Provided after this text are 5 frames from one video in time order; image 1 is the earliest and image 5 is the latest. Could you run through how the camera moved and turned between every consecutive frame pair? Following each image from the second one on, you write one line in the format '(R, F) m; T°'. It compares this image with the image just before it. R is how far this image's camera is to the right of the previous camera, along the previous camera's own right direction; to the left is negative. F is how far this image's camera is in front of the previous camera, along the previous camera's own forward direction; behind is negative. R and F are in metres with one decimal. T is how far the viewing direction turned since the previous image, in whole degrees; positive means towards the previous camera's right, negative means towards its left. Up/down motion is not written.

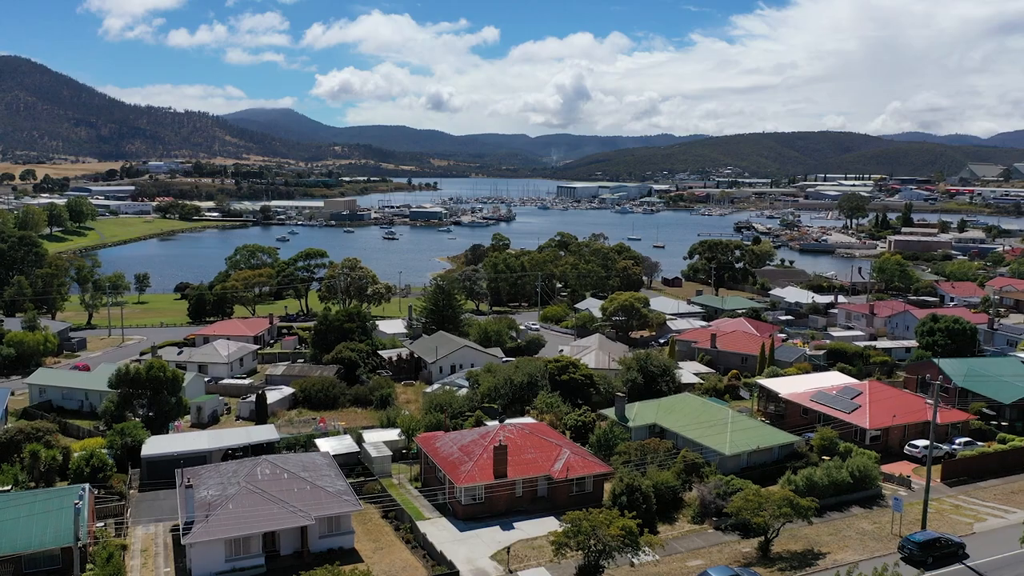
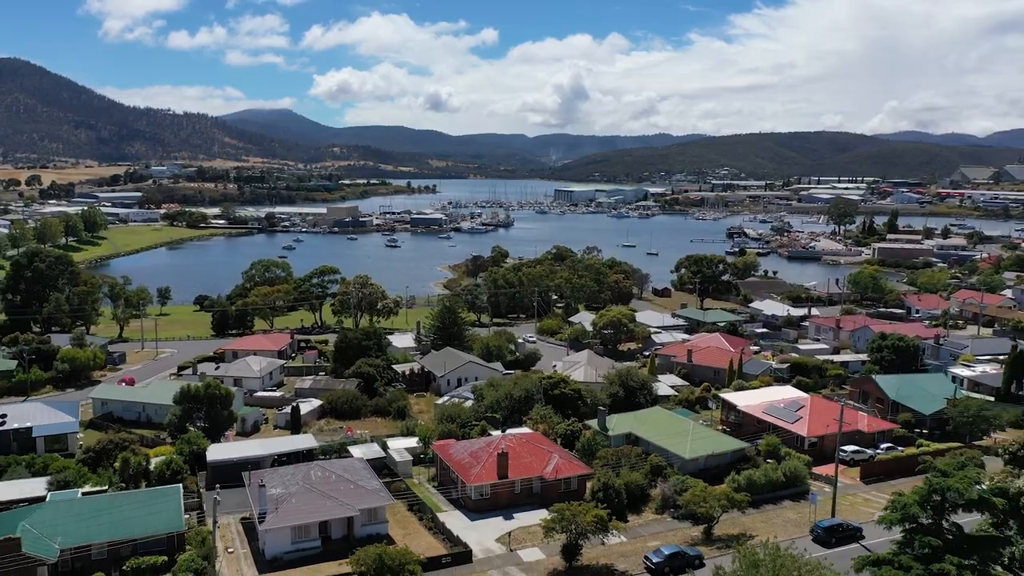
(0.0, -0.9) m; 0°
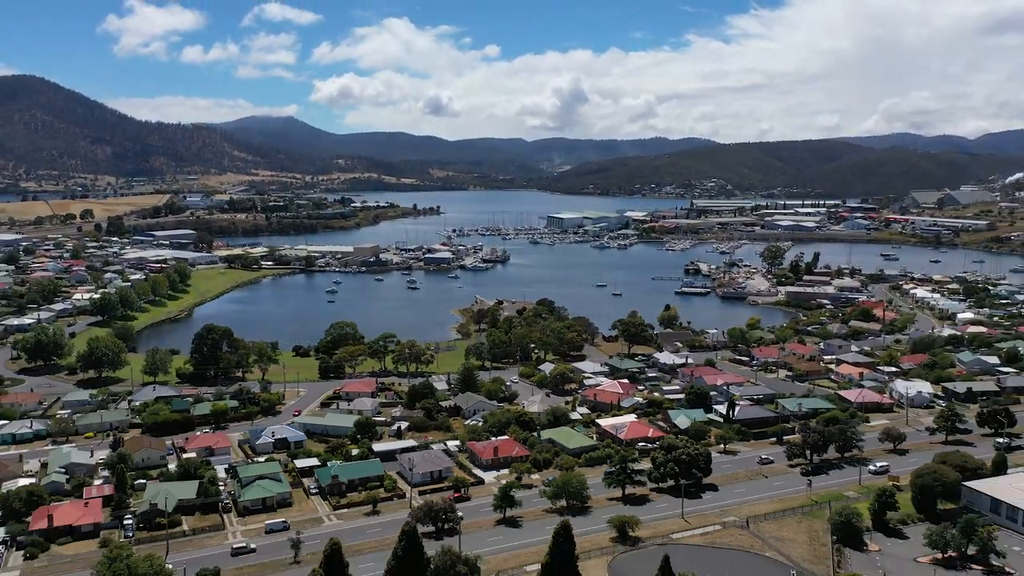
(+0.2, -7.3) m; 0°
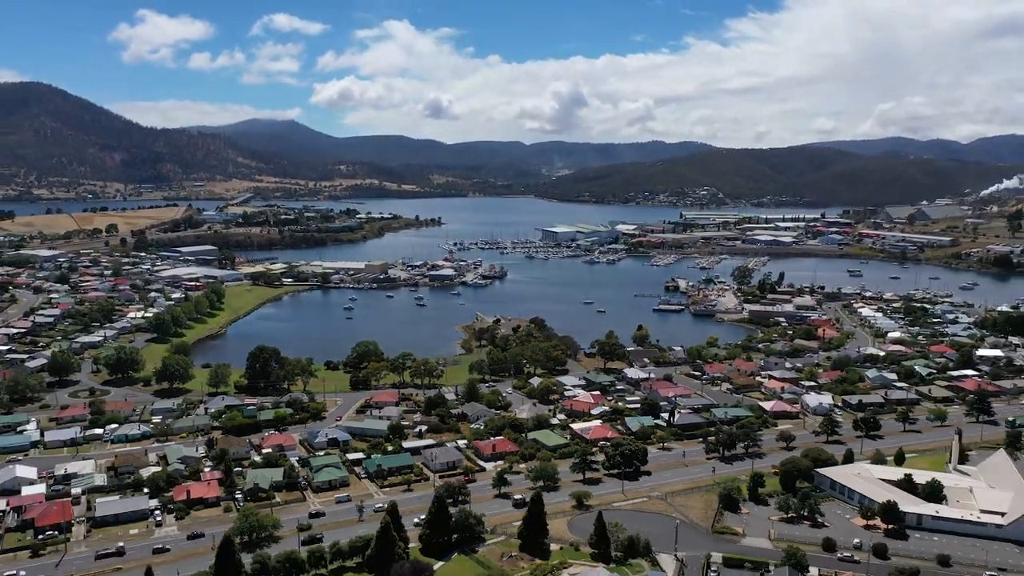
(+0.1, -4.3) m; 0°
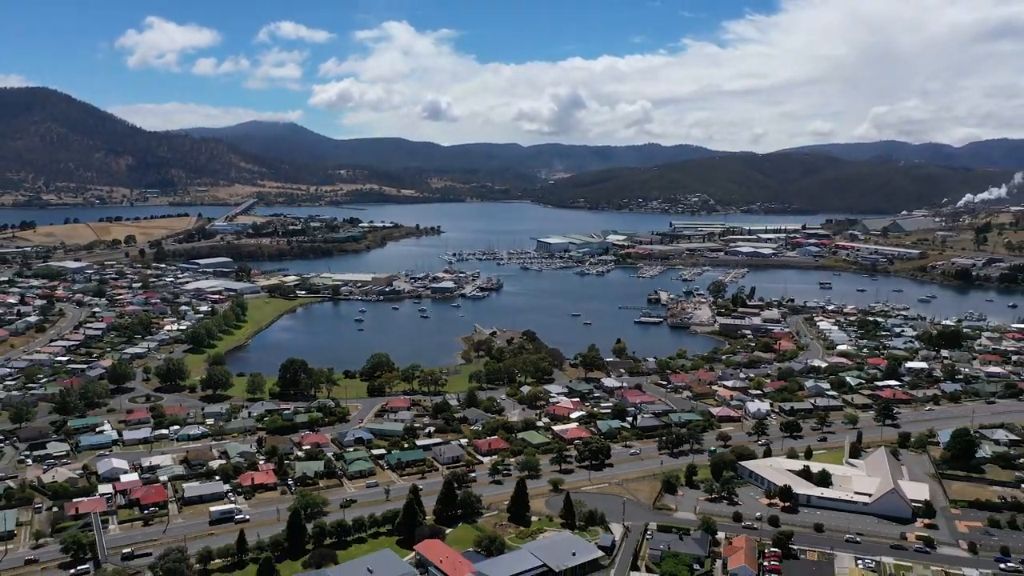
(+0.1, -4.0) m; 0°
